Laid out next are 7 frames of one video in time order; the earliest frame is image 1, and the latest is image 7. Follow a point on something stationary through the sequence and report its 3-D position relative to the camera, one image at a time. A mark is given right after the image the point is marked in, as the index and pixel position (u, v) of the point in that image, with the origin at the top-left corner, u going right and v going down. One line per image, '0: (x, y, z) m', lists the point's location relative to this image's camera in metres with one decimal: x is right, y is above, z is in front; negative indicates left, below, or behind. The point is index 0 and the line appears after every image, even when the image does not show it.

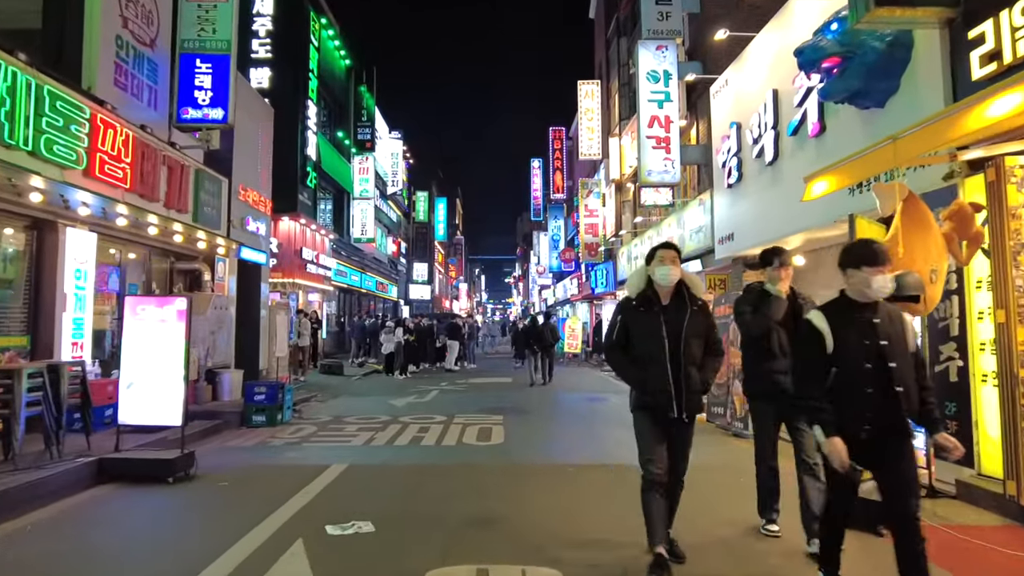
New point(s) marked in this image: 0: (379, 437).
0: (-1.7, -1.9, +8.5) m
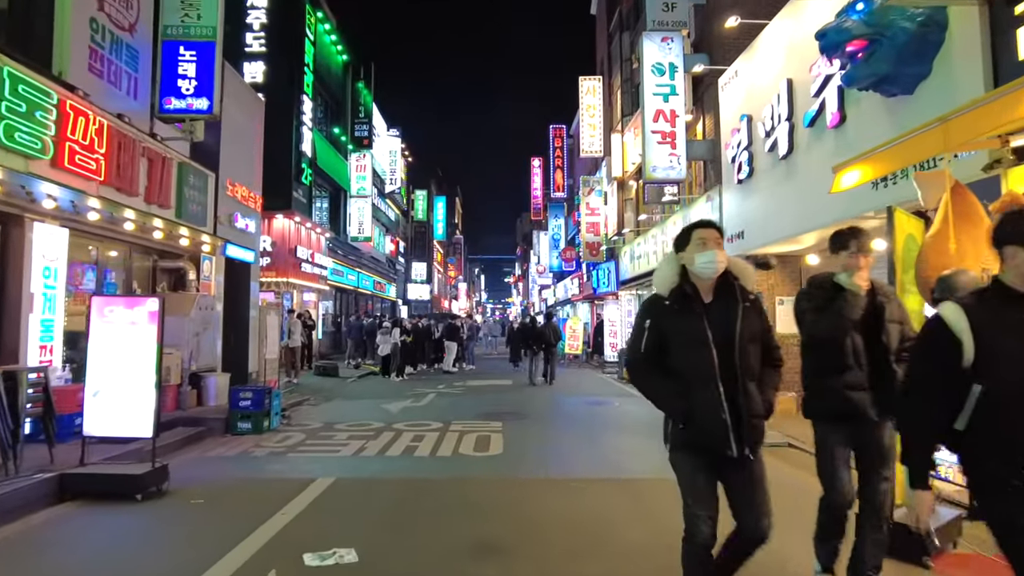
0: (-1.7, -1.9, +8.0) m
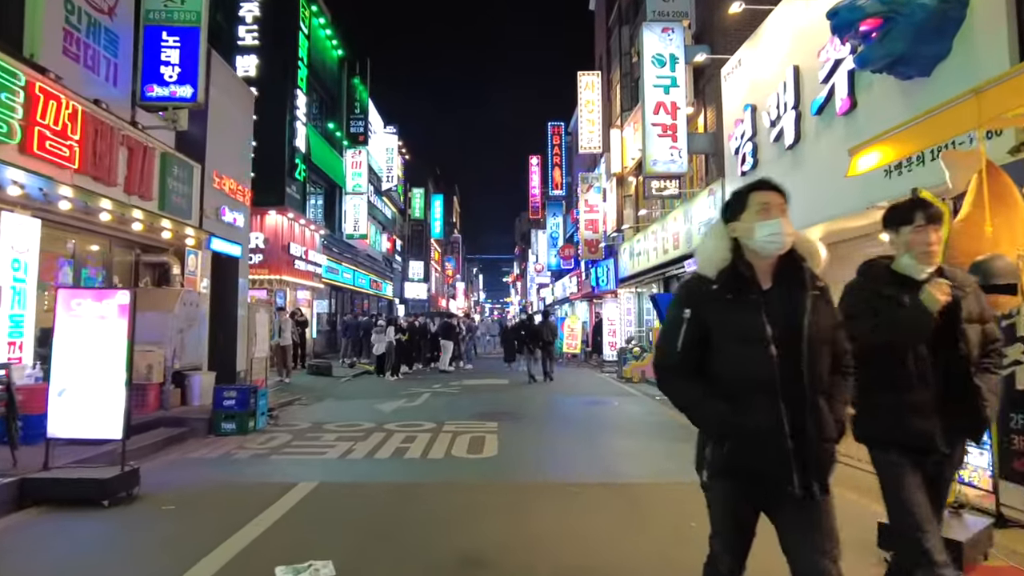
0: (-1.8, -1.9, +7.6) m
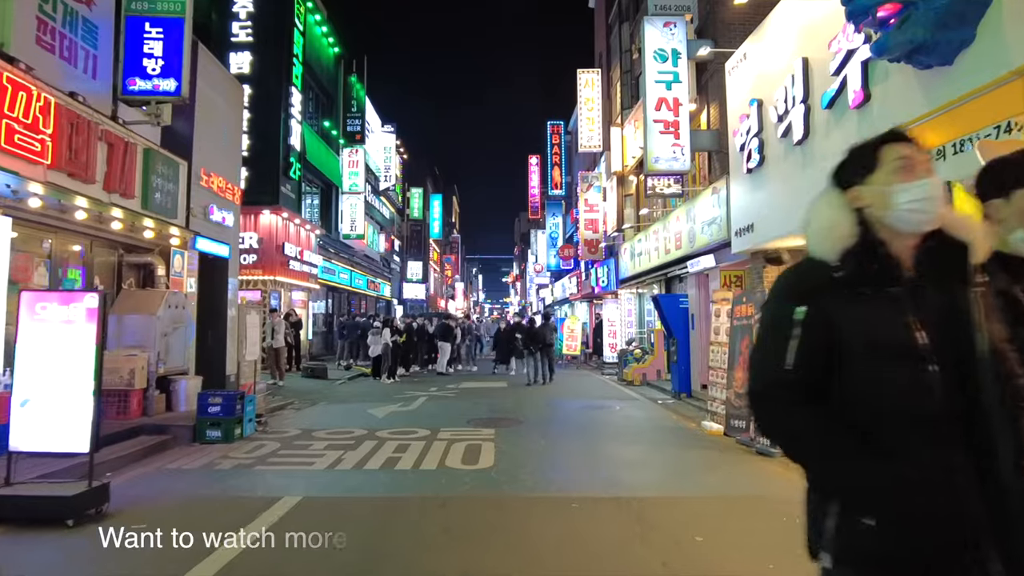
0: (-1.8, -1.9, +7.3) m
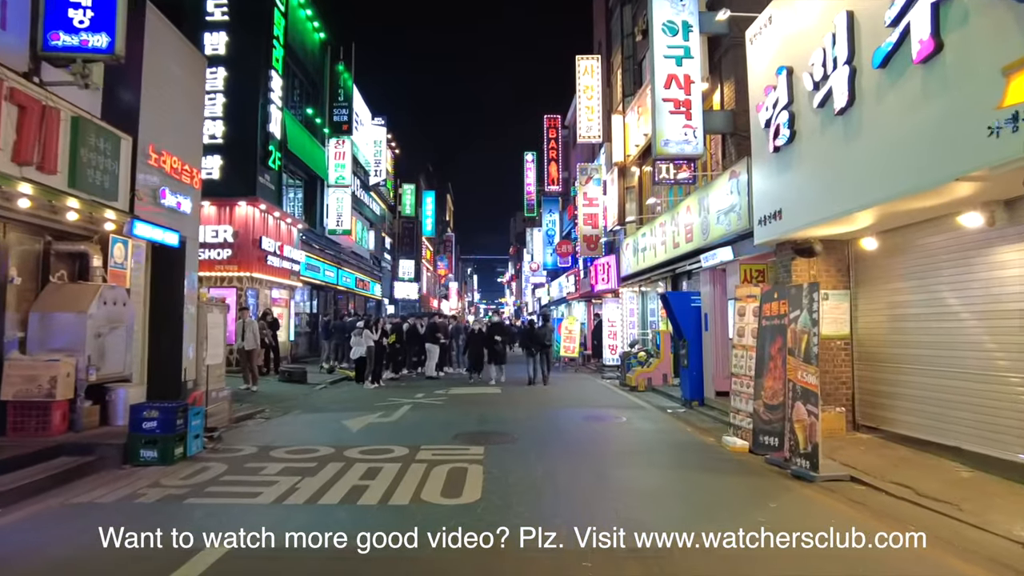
0: (-1.9, -1.8, +6.0) m
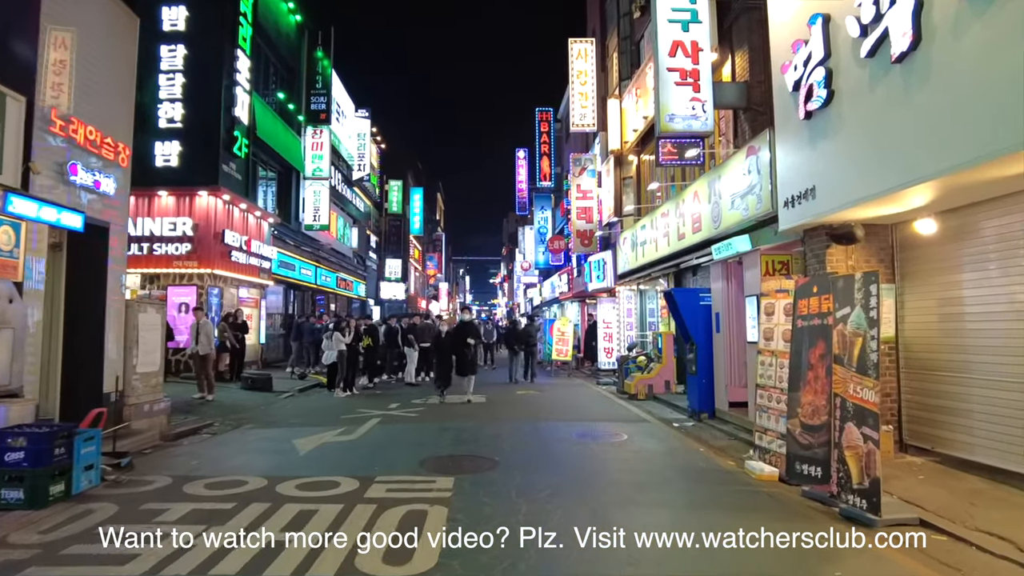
0: (-2.1, -1.7, +4.4) m
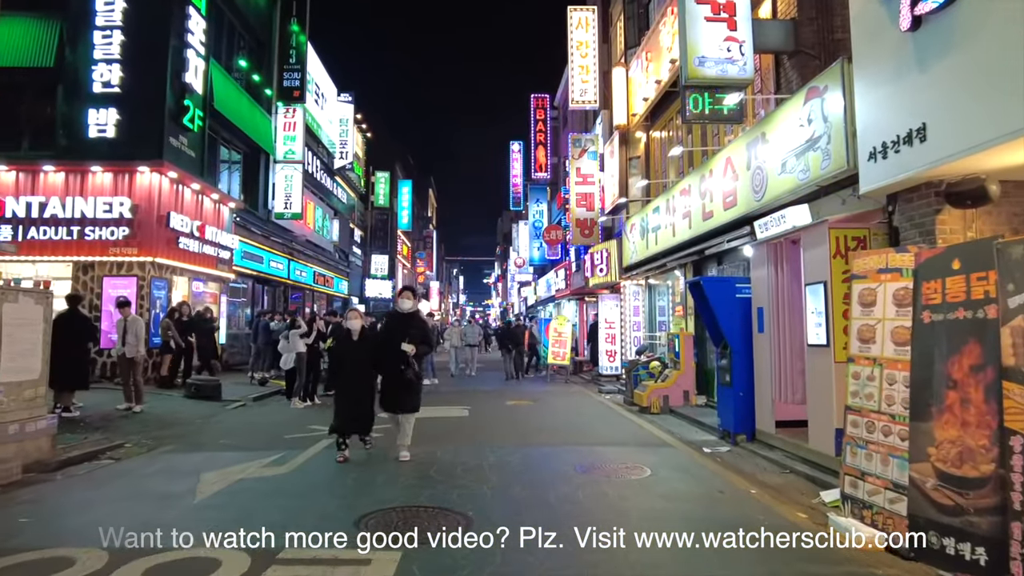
0: (-2.2, -1.6, +2.2) m
